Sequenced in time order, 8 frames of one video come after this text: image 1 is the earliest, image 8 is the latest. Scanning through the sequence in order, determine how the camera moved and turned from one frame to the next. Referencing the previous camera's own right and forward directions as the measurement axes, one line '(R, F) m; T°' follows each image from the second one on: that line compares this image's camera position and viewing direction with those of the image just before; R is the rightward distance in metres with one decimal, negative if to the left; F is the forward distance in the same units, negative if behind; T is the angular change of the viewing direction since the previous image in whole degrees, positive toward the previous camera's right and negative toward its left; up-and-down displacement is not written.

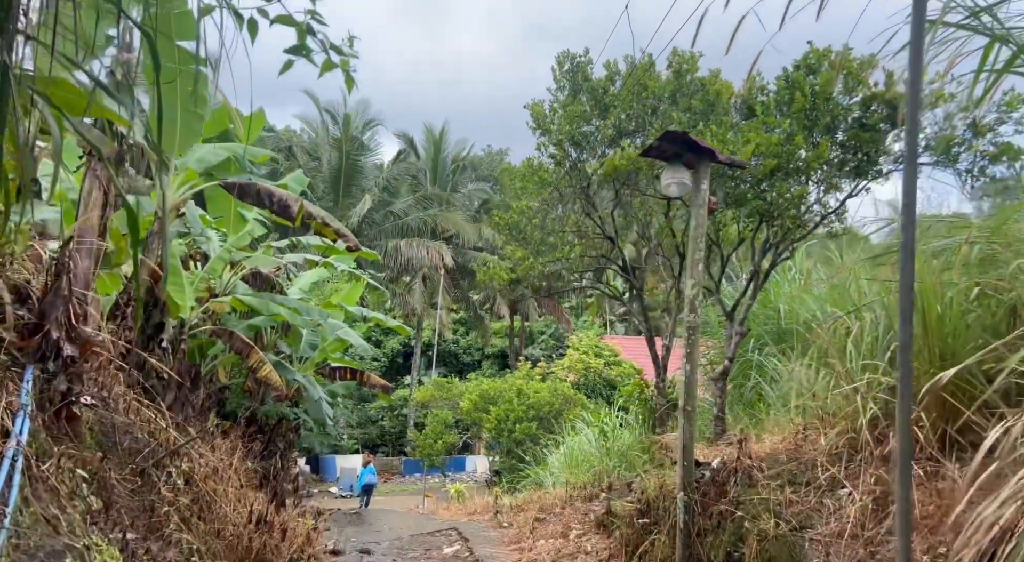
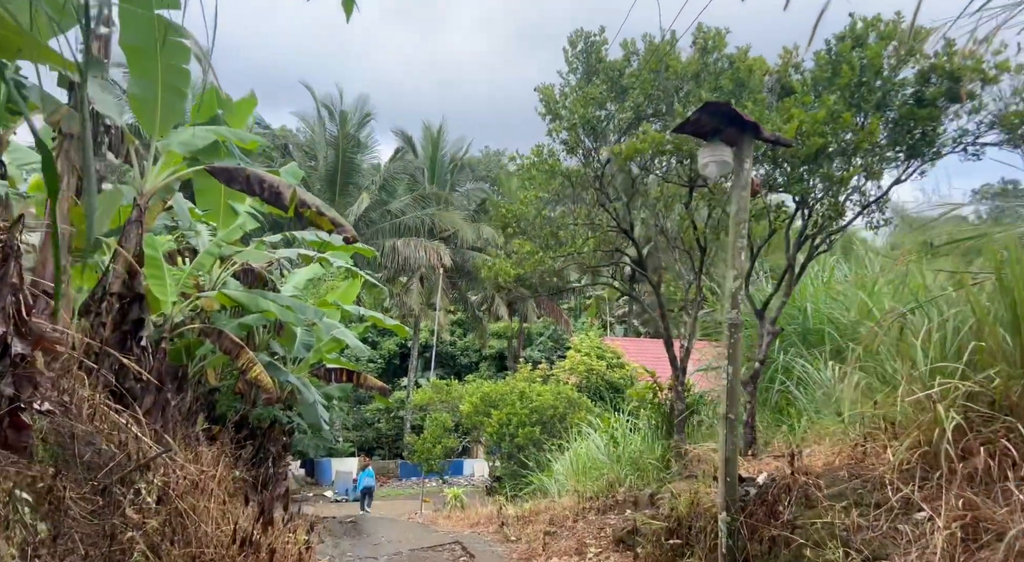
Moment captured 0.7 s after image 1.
(-0.1, +0.6) m; 0°
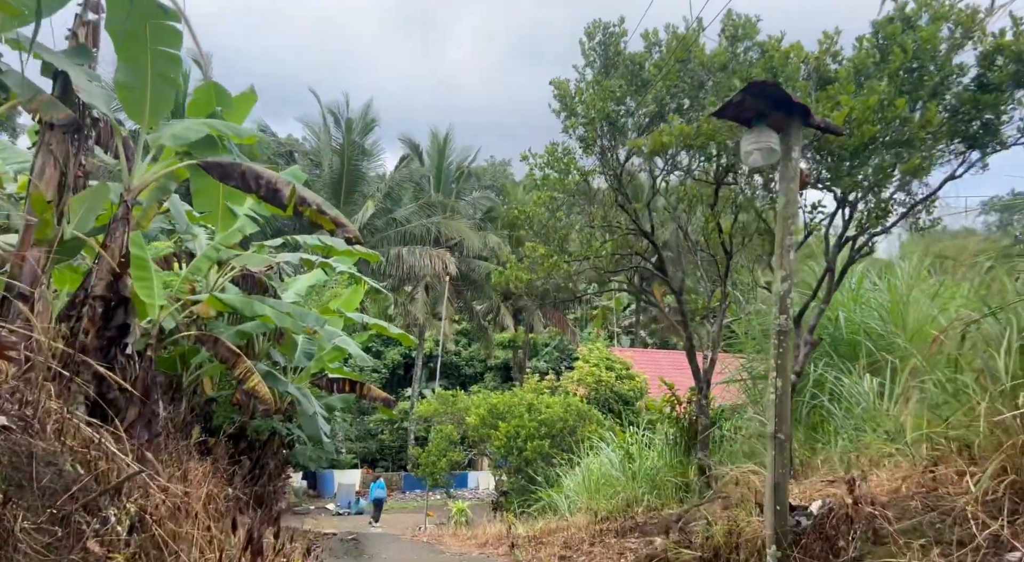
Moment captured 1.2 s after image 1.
(-0.1, +0.5) m; 0°
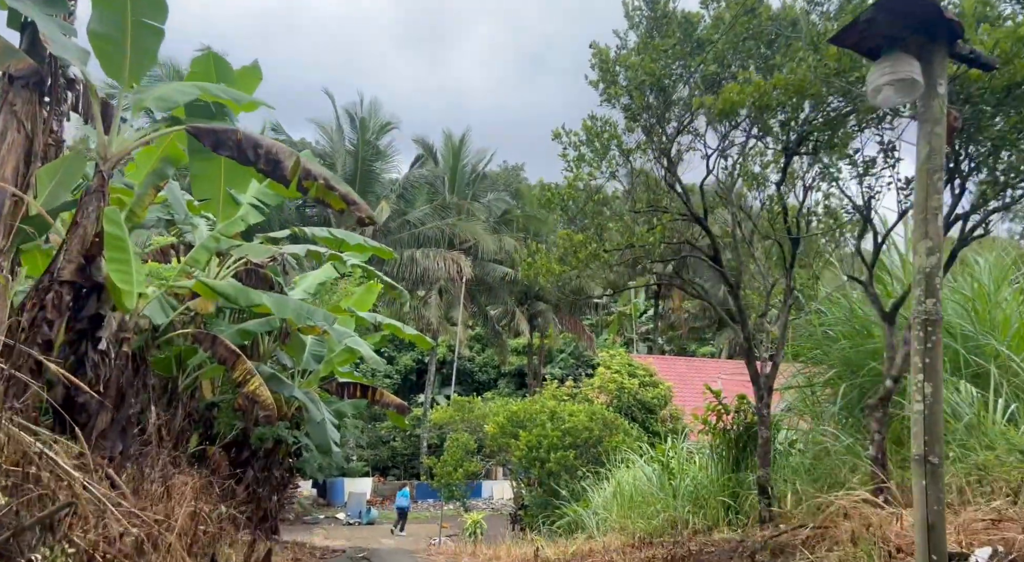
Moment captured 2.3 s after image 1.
(-0.2, +0.9) m; -1°
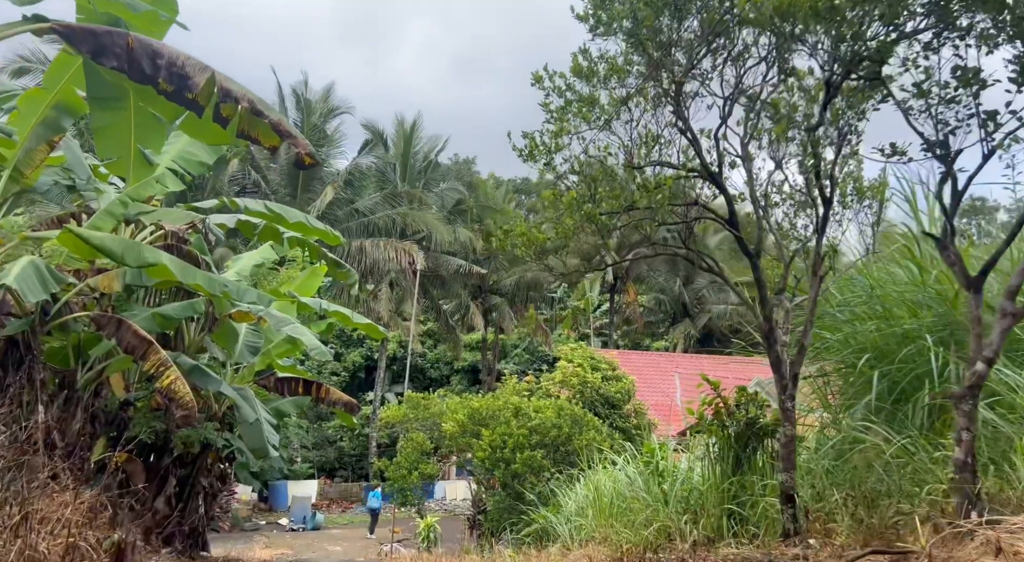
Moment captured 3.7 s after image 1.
(-0.1, +1.2) m; +3°
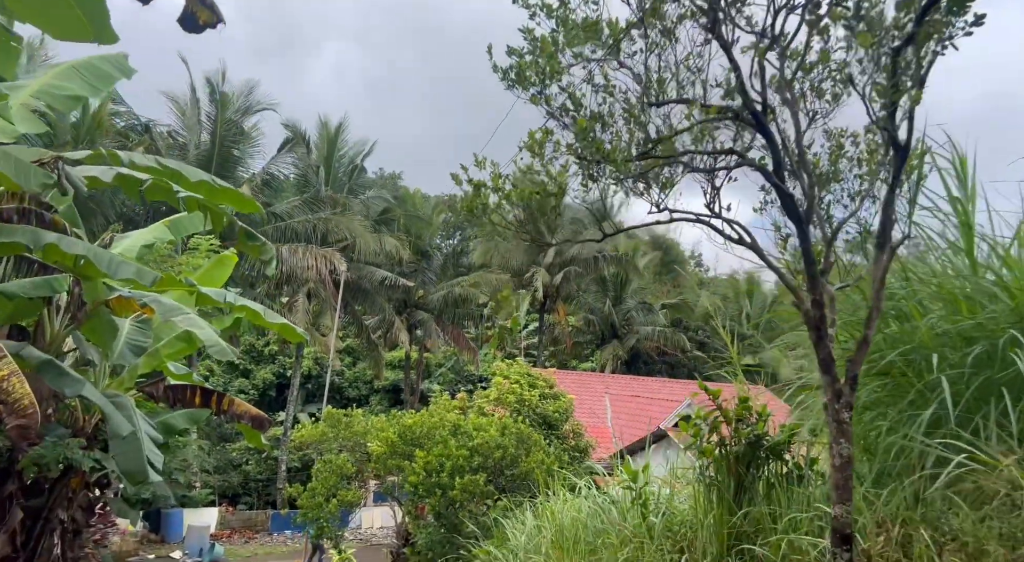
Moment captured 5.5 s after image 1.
(-0.2, +1.5) m; +5°
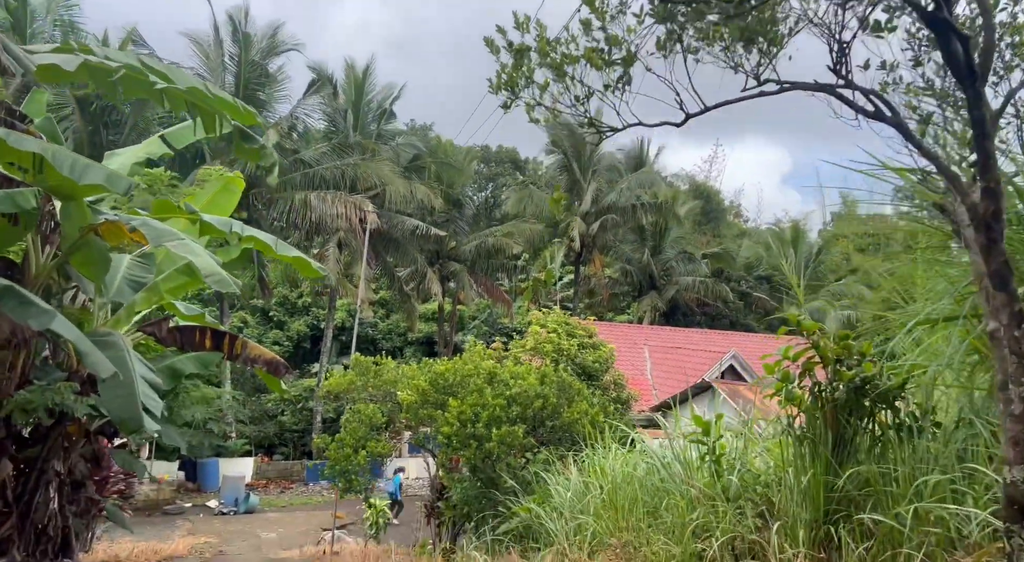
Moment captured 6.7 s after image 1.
(-0.1, +1.1) m; -2°
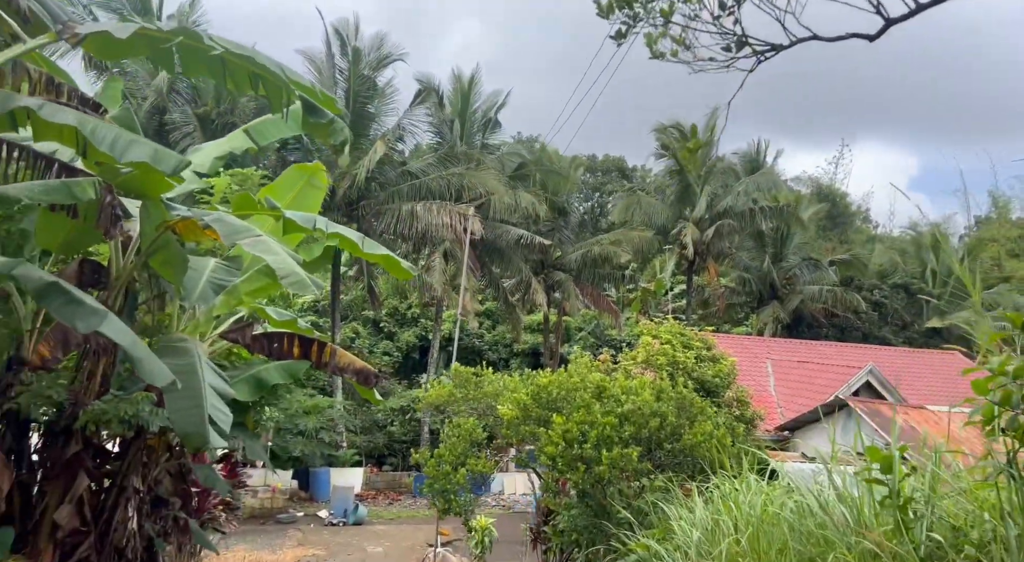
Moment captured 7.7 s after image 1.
(0.0, +0.9) m; -7°
